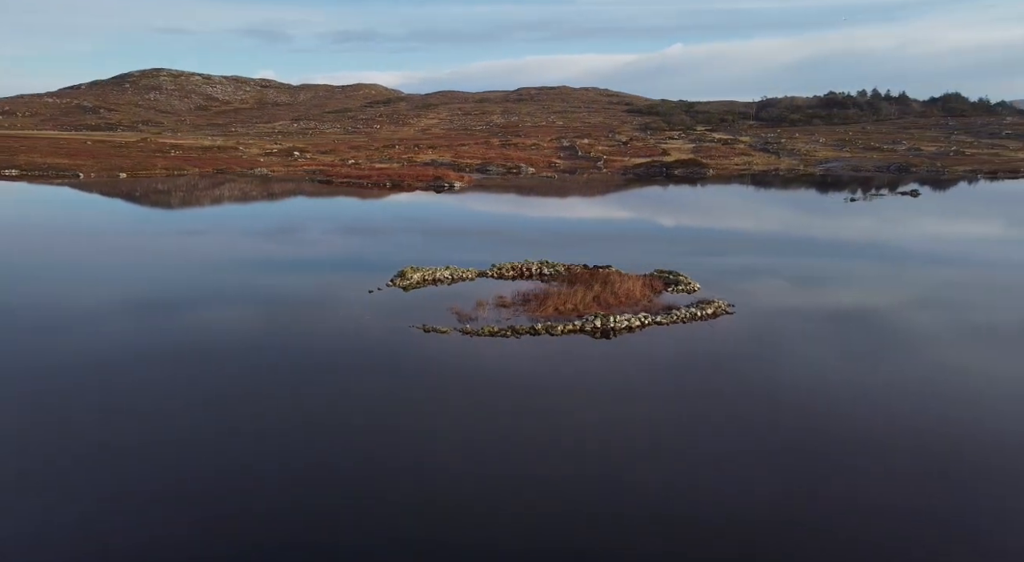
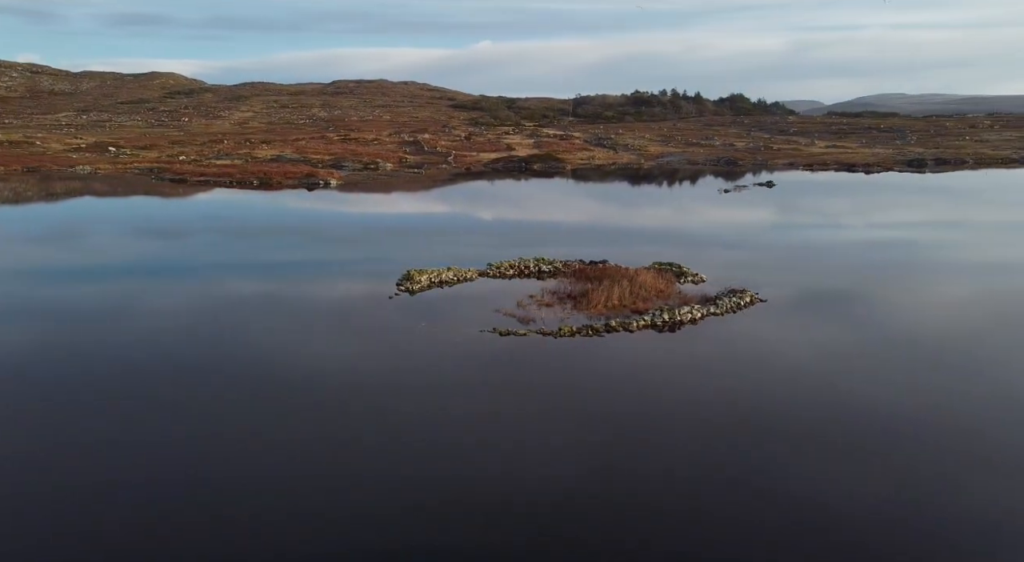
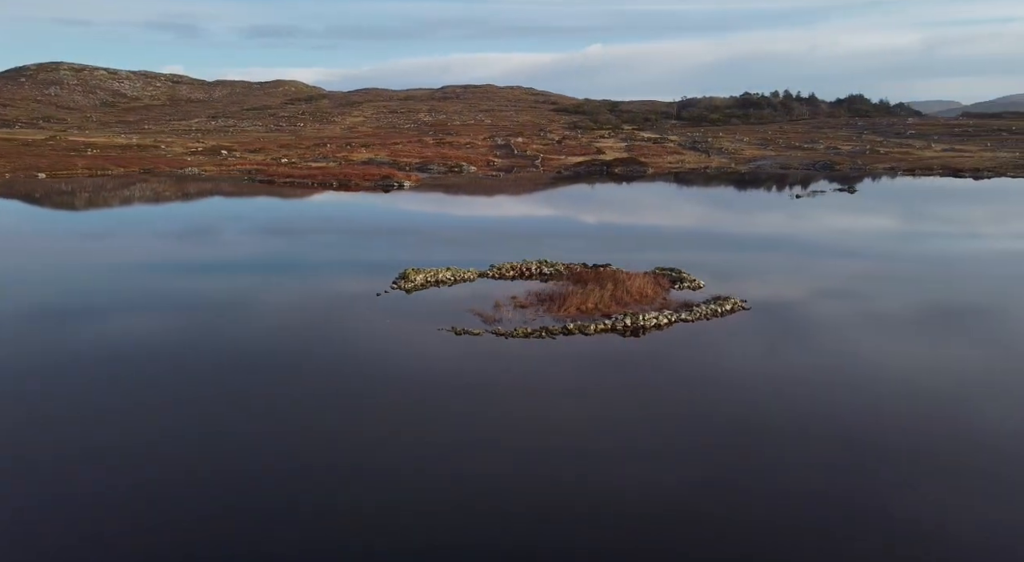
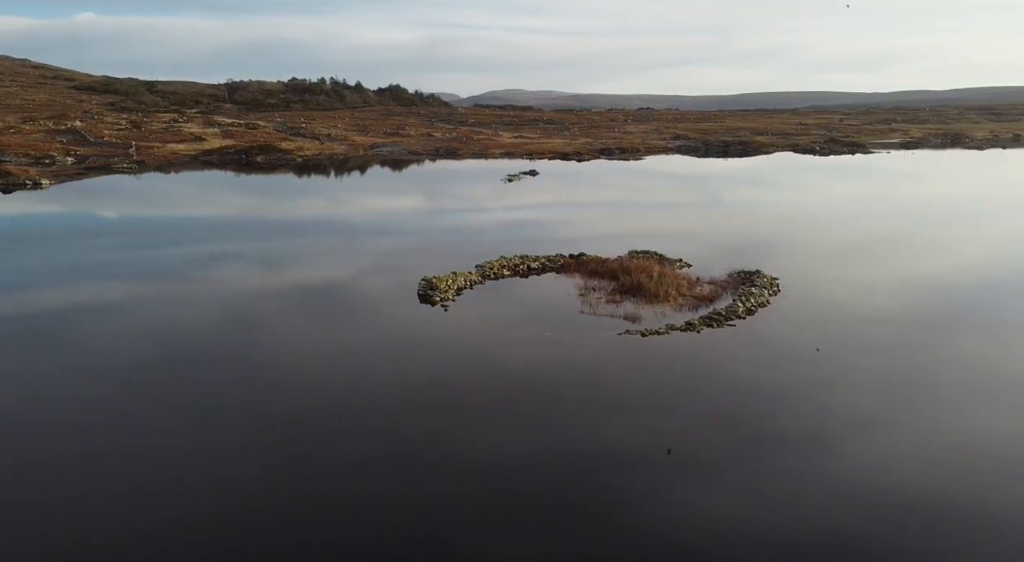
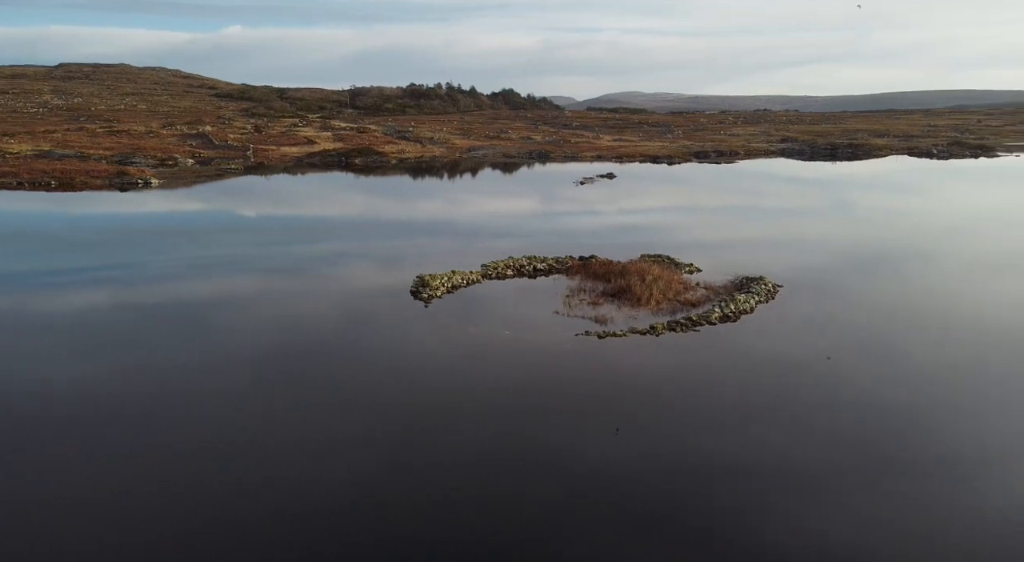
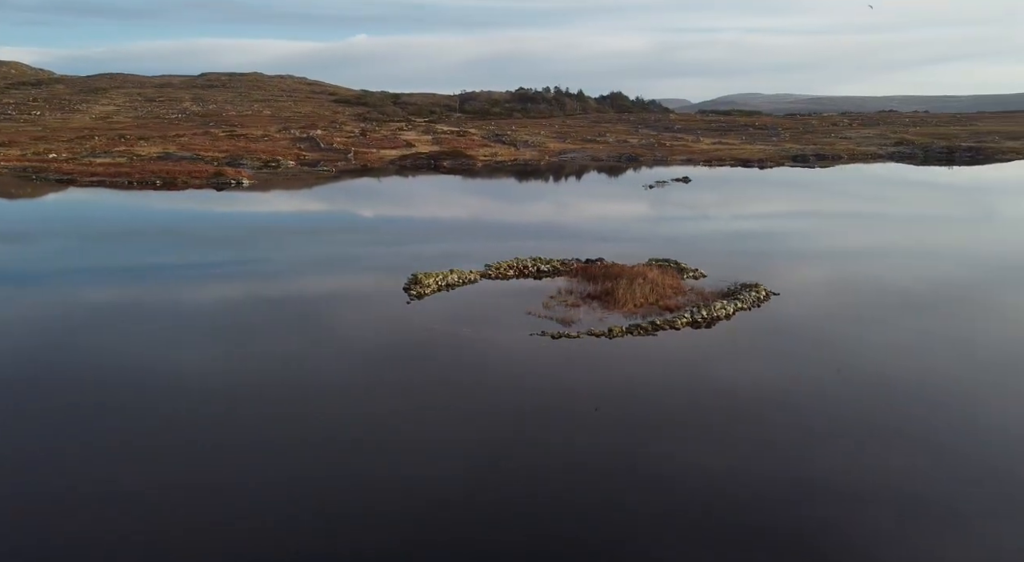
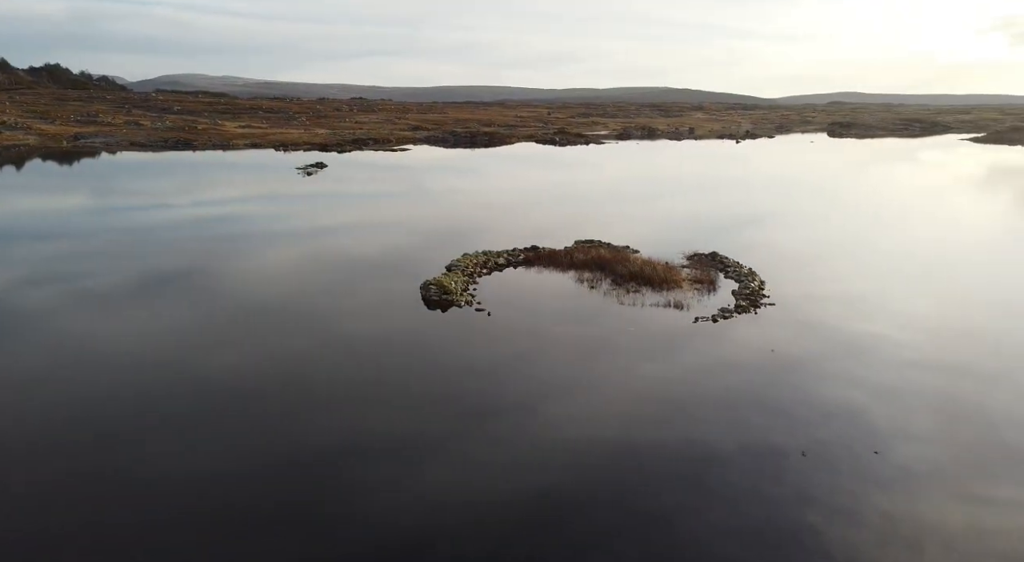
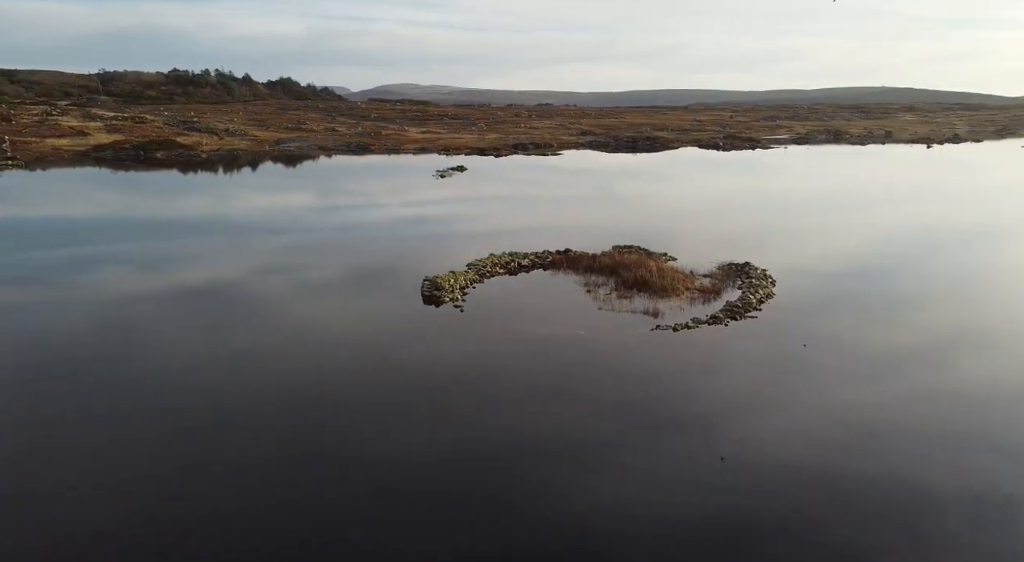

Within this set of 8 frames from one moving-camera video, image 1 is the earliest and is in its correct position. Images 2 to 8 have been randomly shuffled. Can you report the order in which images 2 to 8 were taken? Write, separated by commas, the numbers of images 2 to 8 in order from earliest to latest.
3, 2, 6, 5, 4, 8, 7
